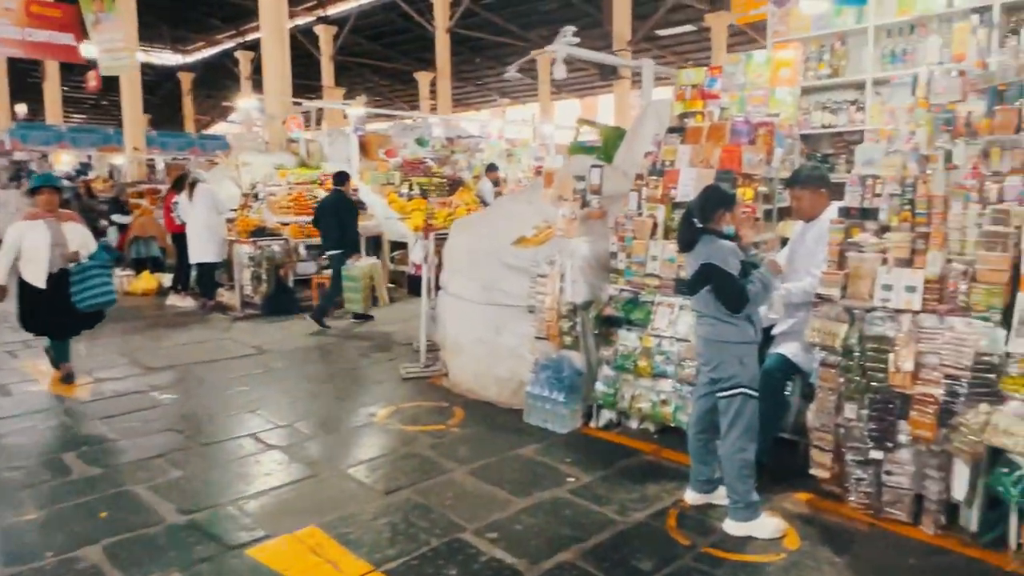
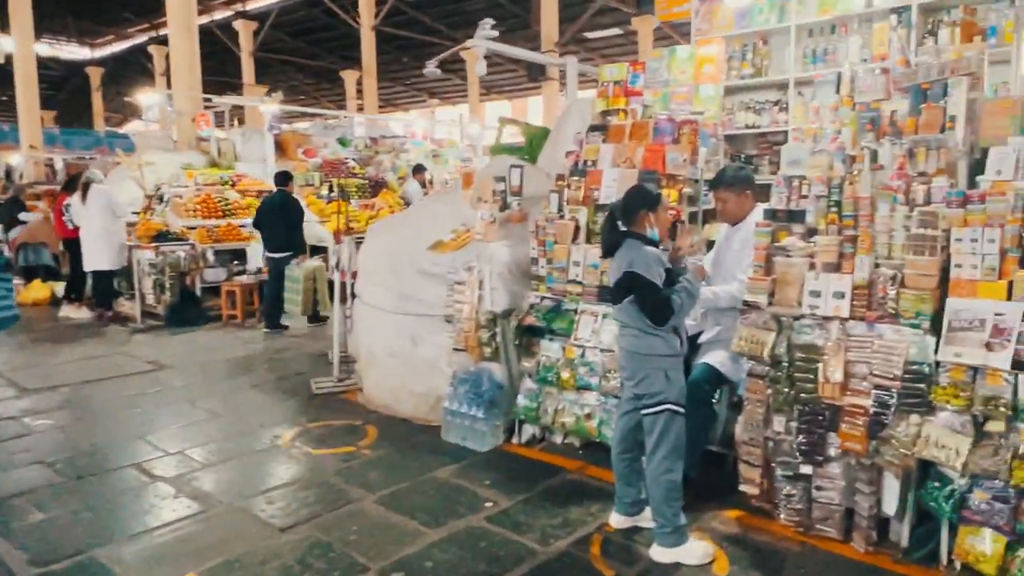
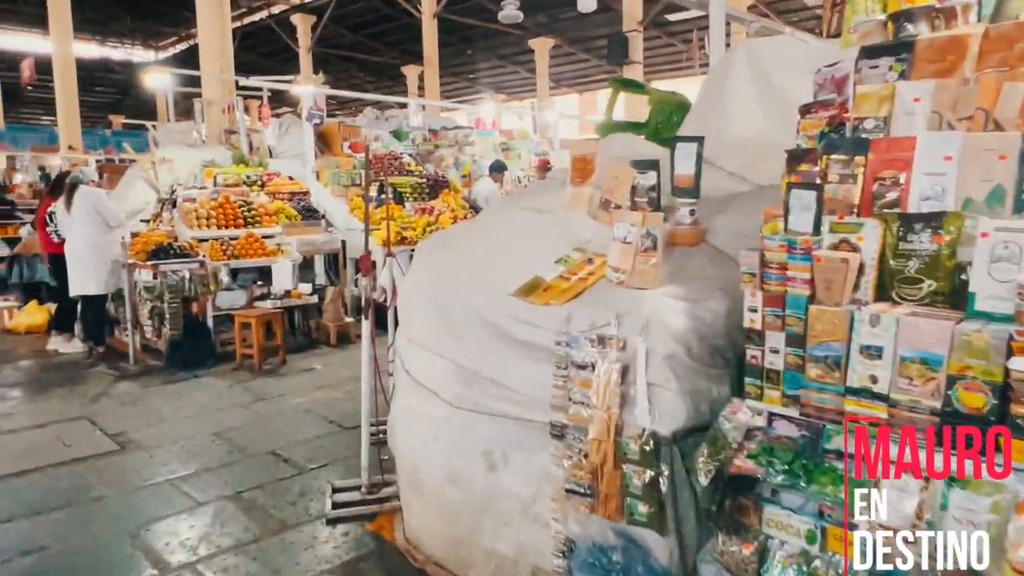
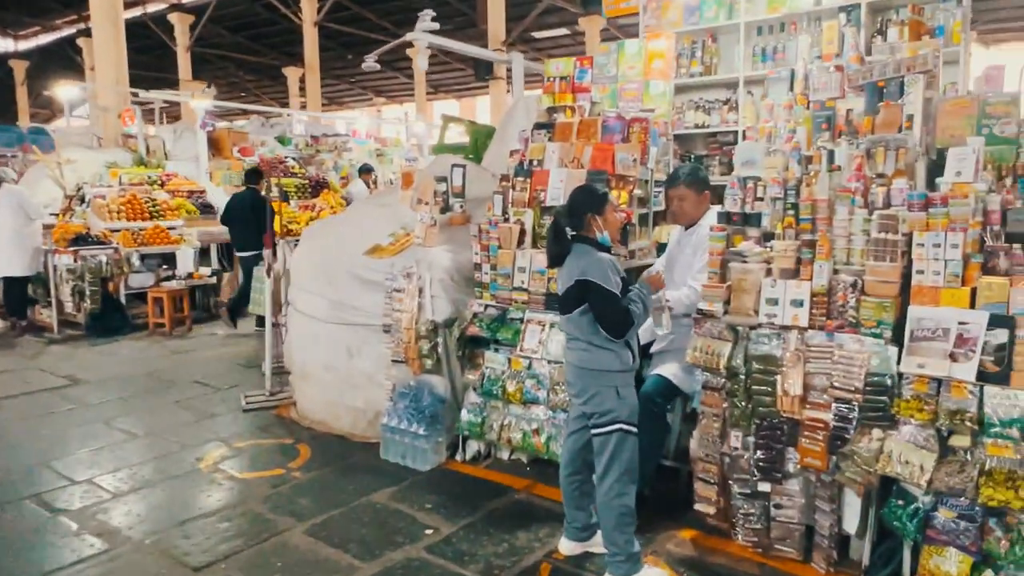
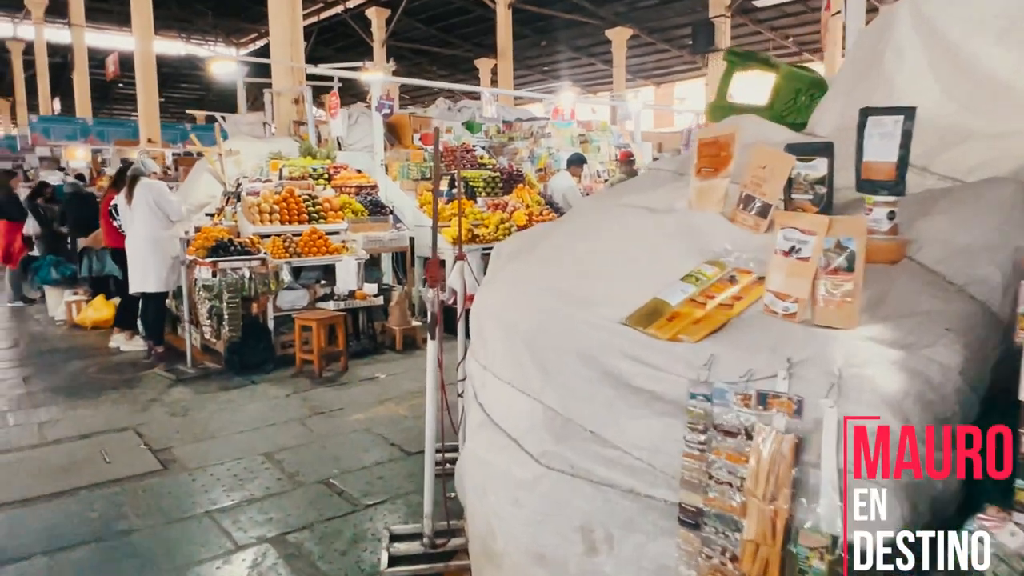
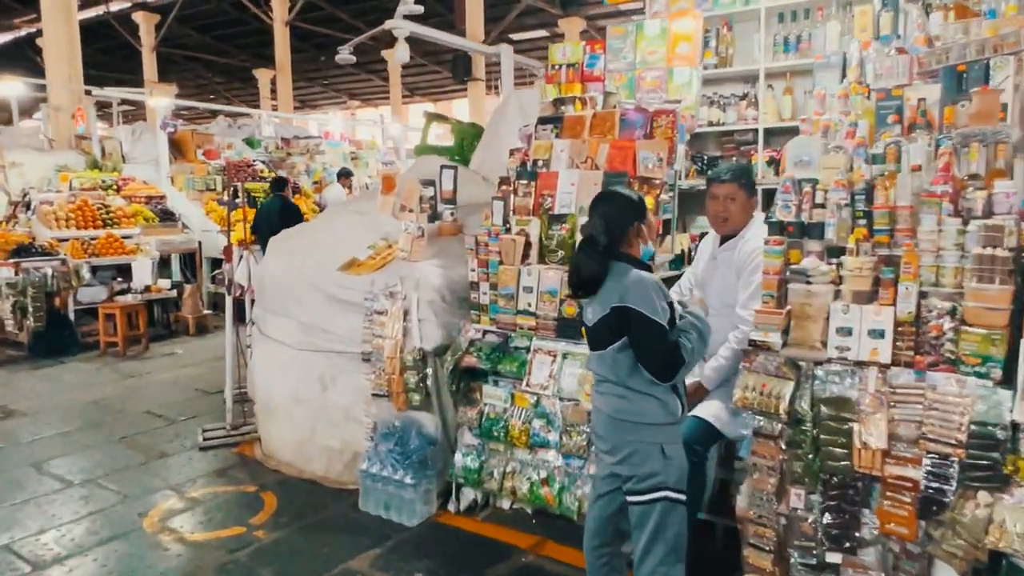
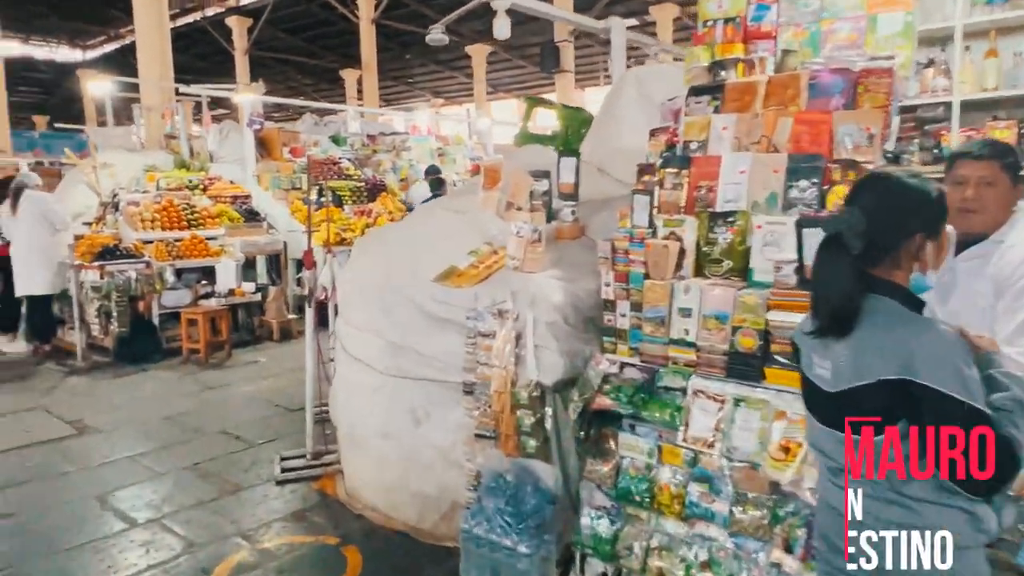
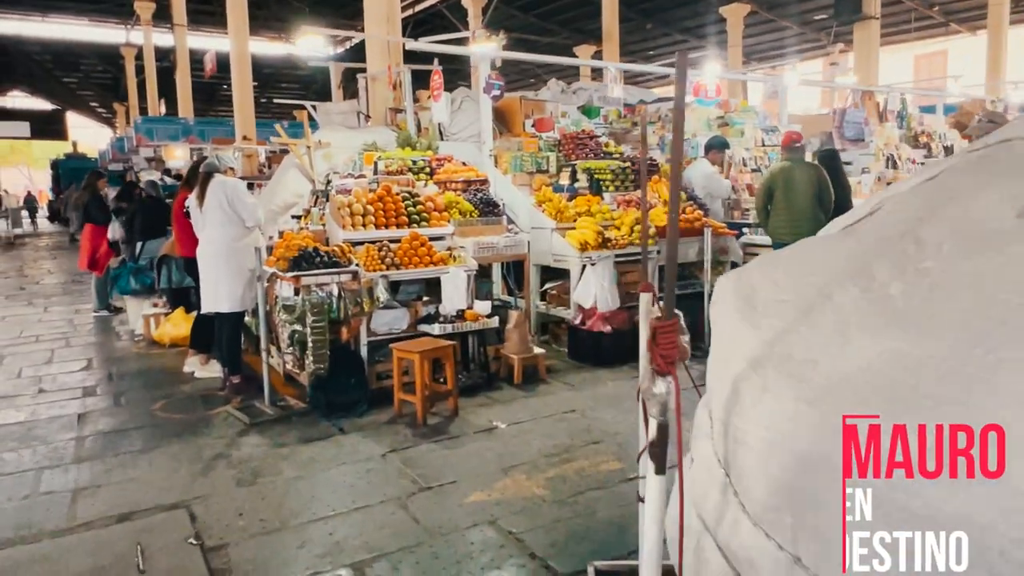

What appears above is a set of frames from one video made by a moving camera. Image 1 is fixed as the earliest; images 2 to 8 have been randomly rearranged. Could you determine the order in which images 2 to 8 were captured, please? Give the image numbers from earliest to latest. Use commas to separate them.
2, 4, 6, 7, 3, 5, 8
